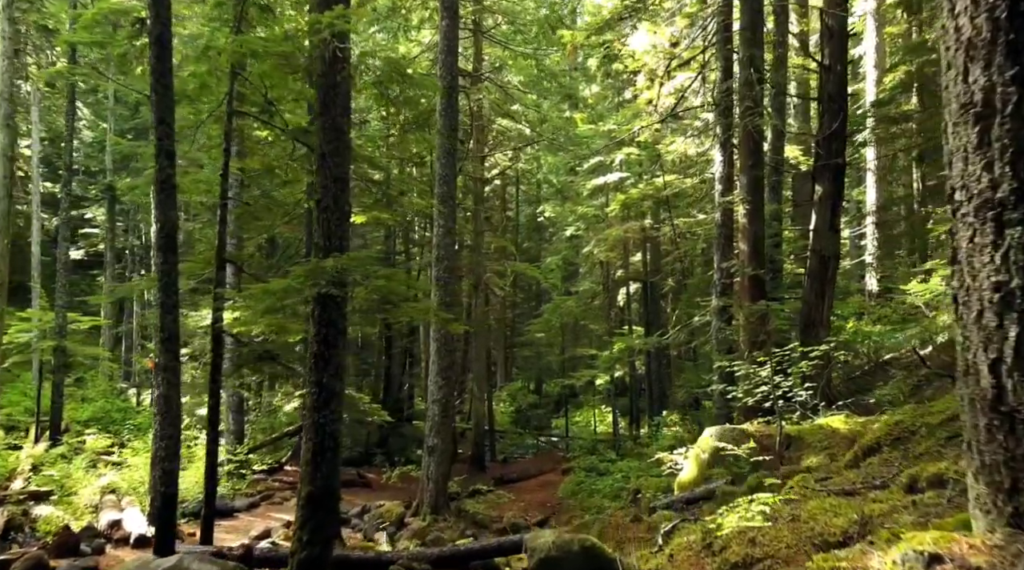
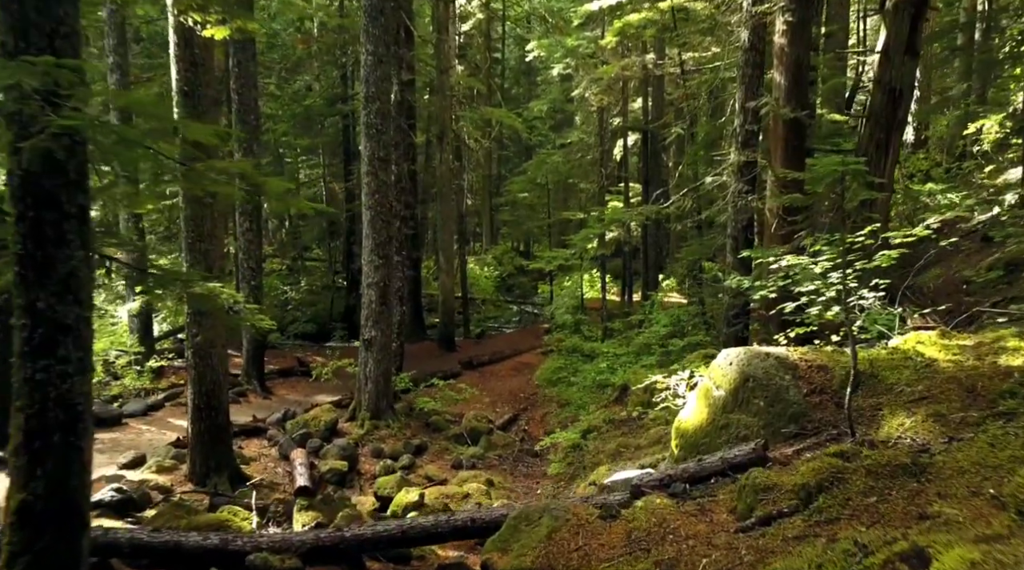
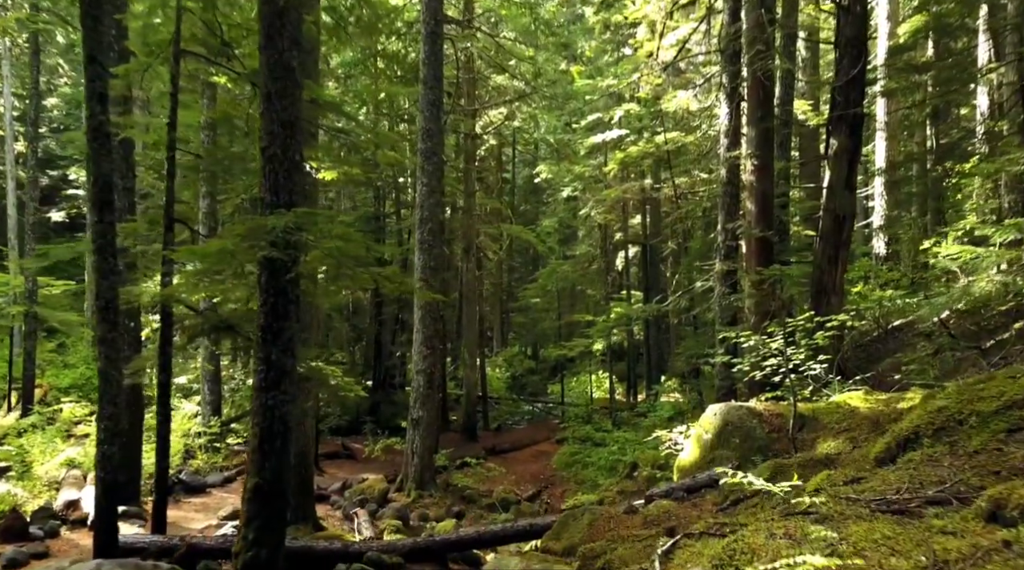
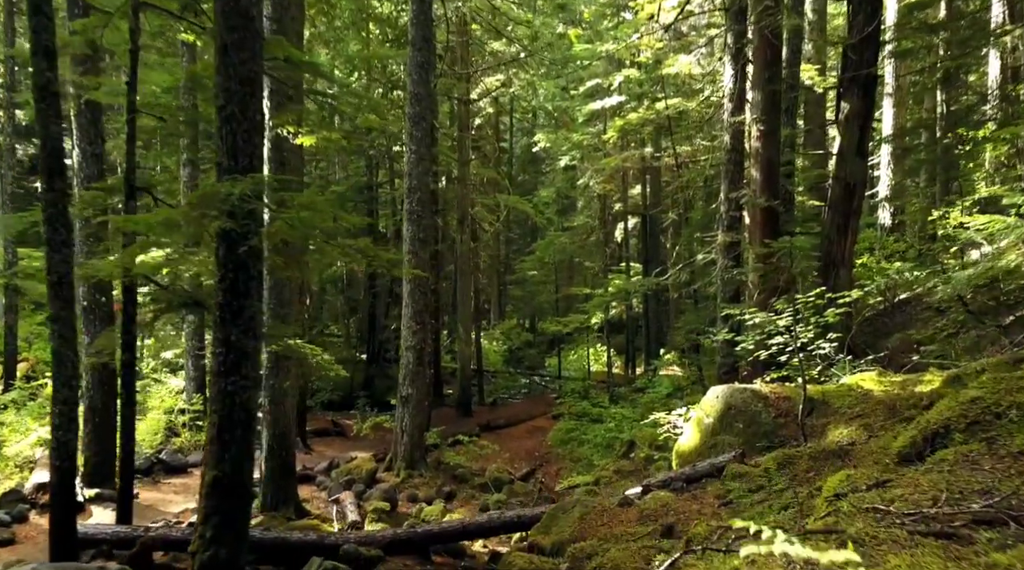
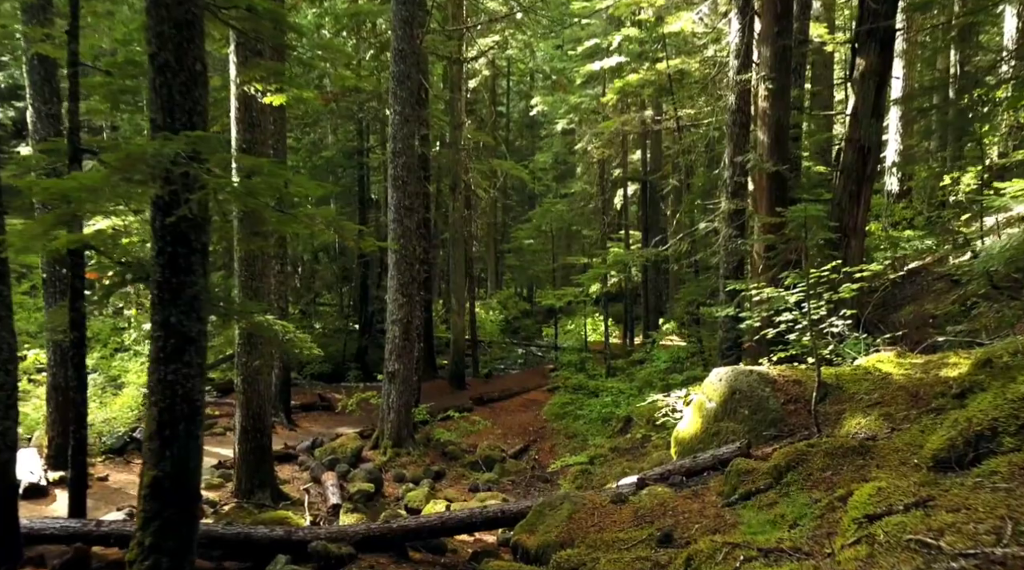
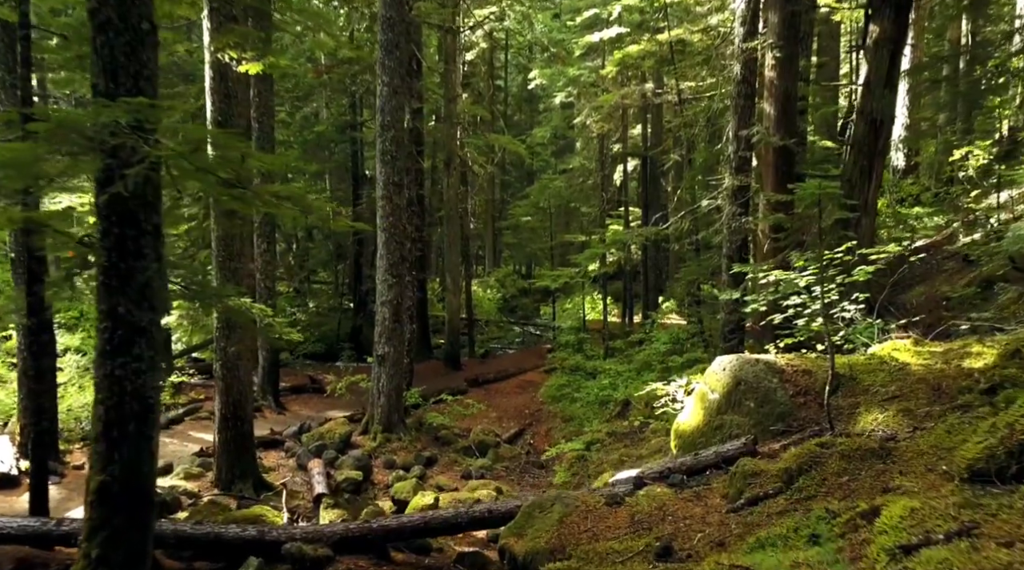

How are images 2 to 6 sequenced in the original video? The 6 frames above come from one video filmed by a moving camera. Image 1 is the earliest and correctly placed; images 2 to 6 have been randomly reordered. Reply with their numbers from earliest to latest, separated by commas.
3, 4, 5, 6, 2
